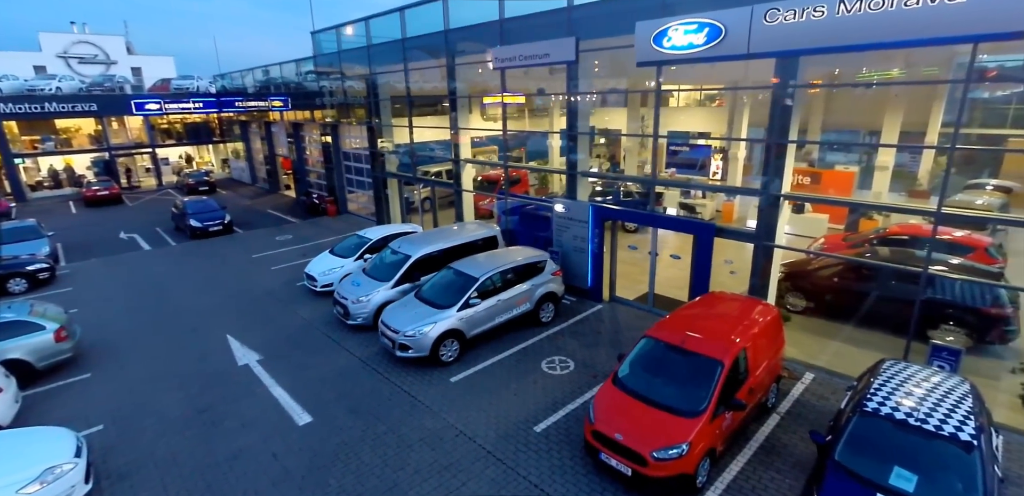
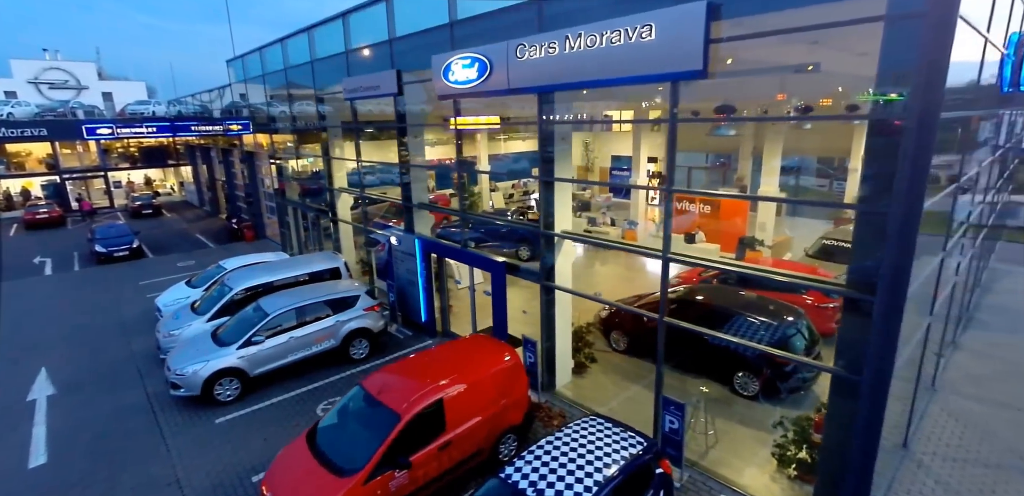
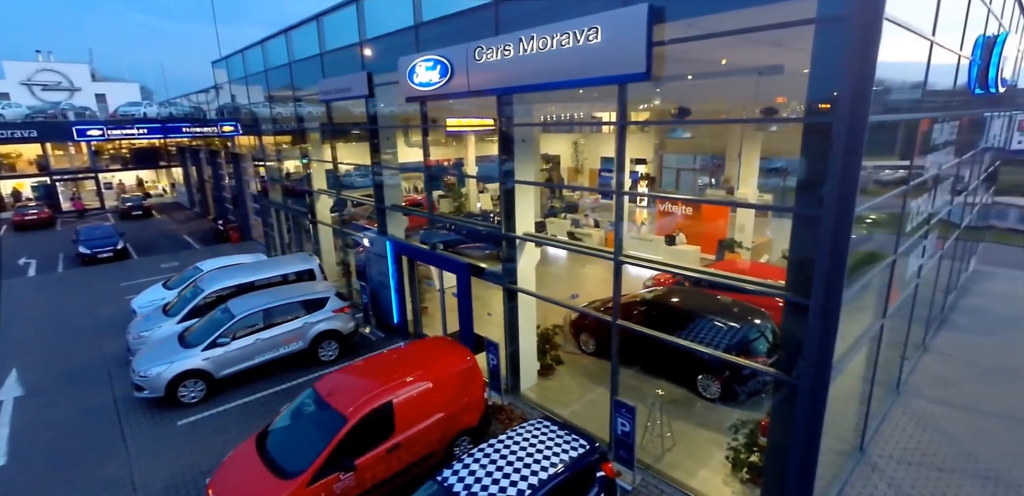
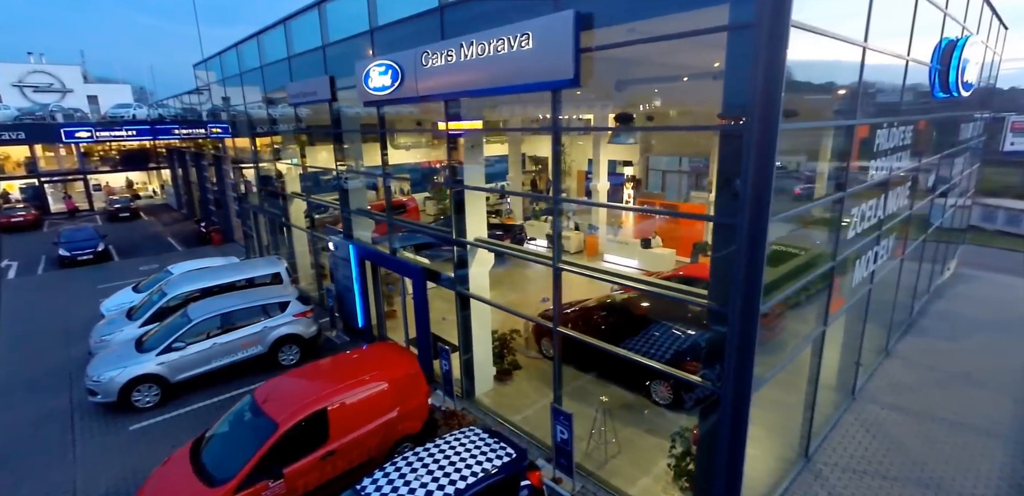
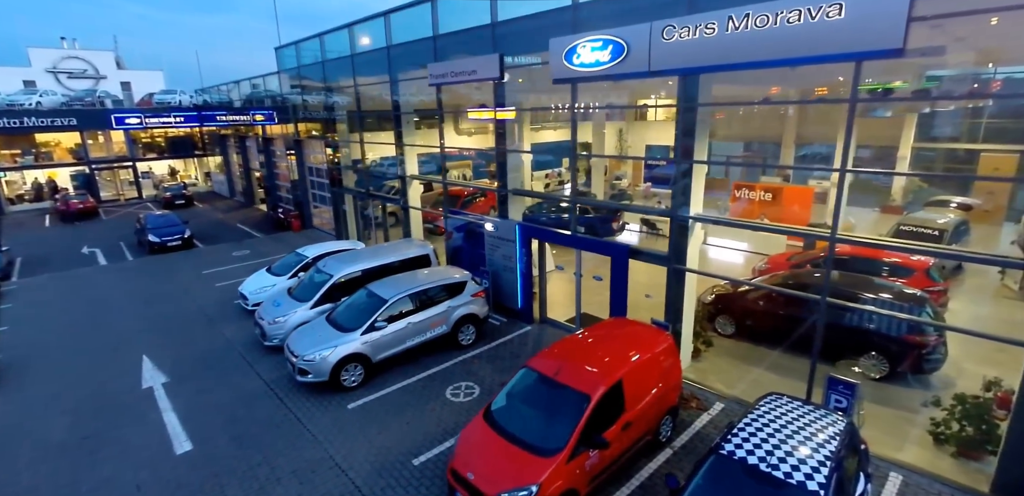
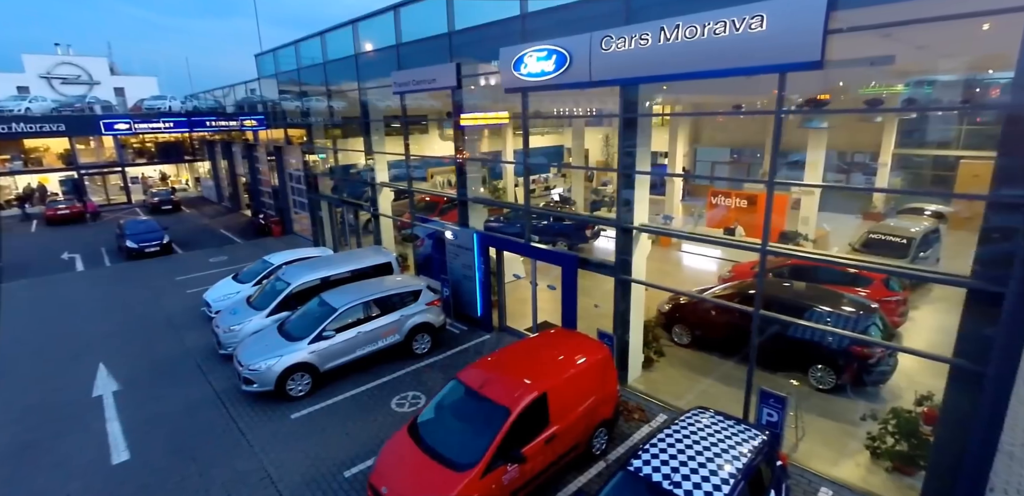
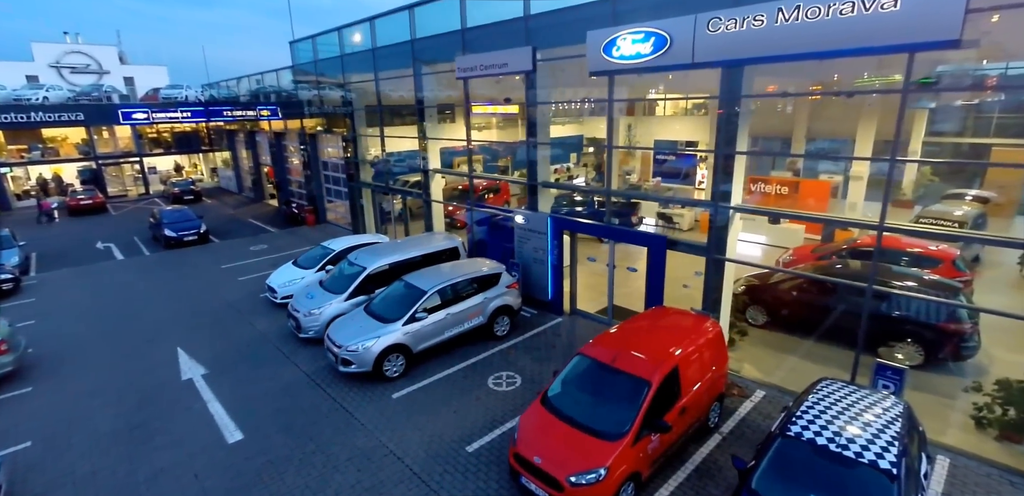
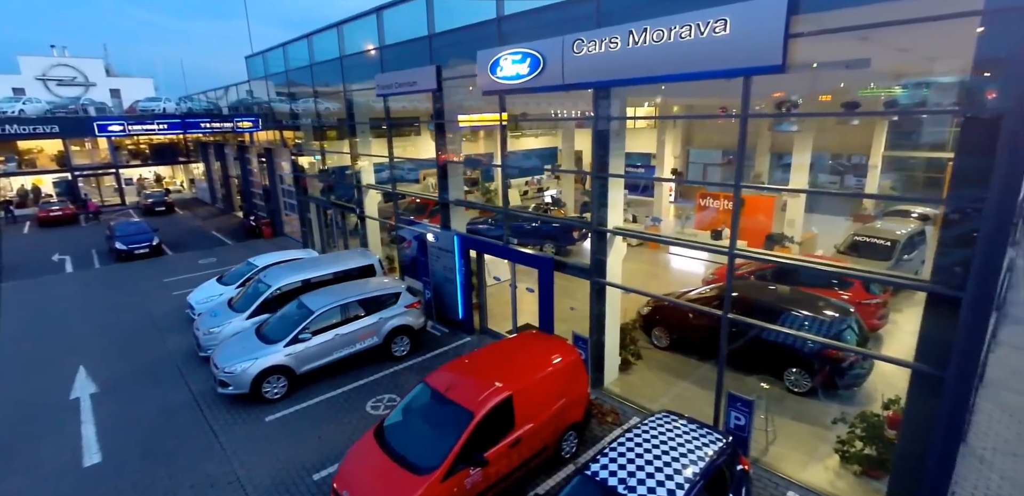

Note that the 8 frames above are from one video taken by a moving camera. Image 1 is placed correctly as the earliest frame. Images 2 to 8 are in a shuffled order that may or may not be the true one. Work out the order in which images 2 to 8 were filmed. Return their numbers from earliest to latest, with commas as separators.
7, 5, 6, 8, 2, 3, 4
